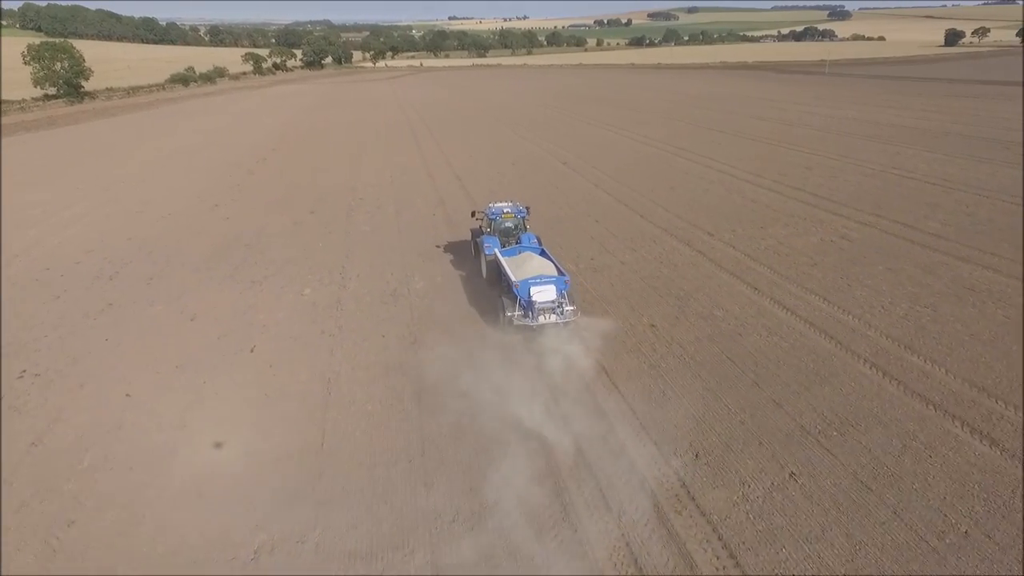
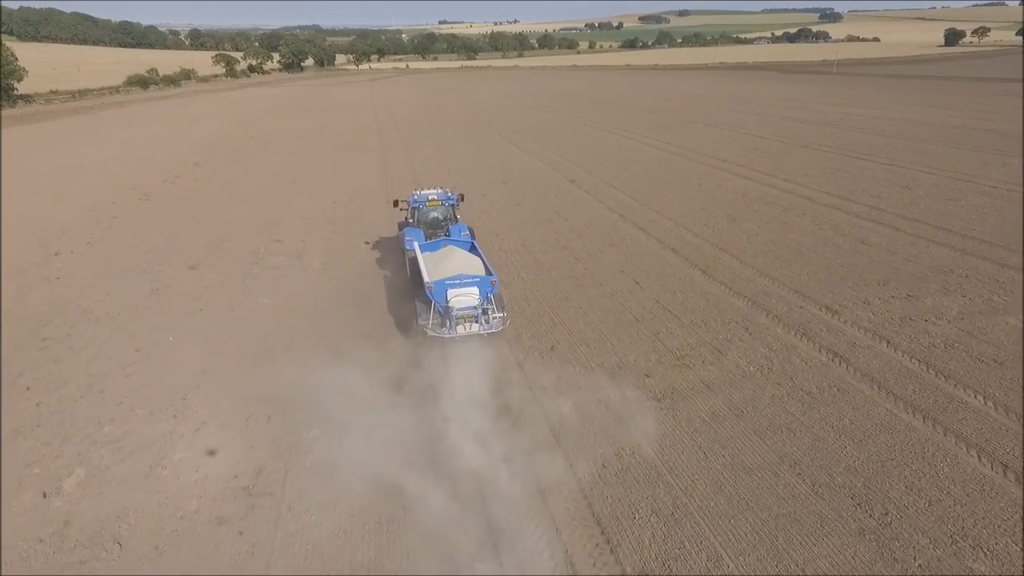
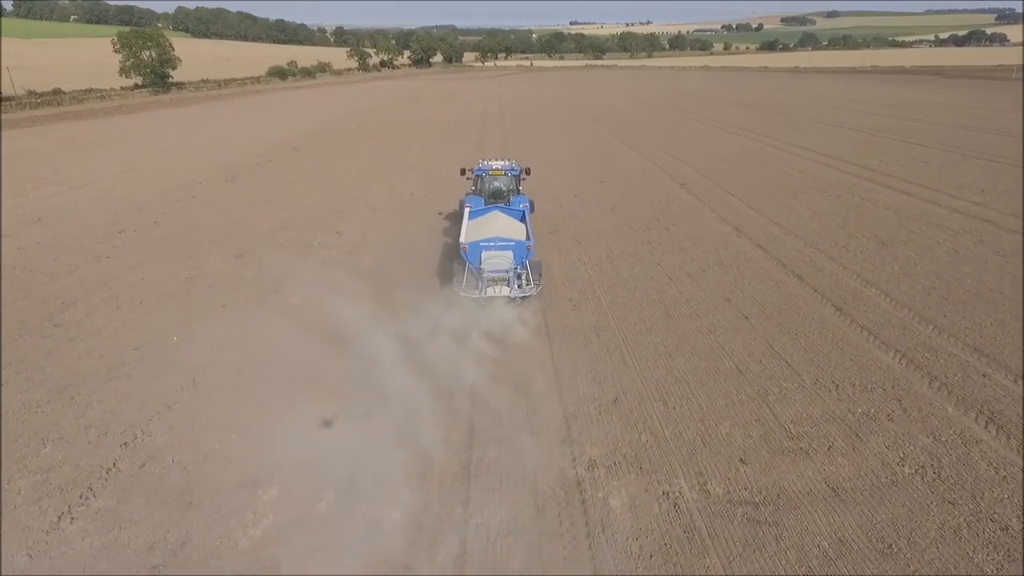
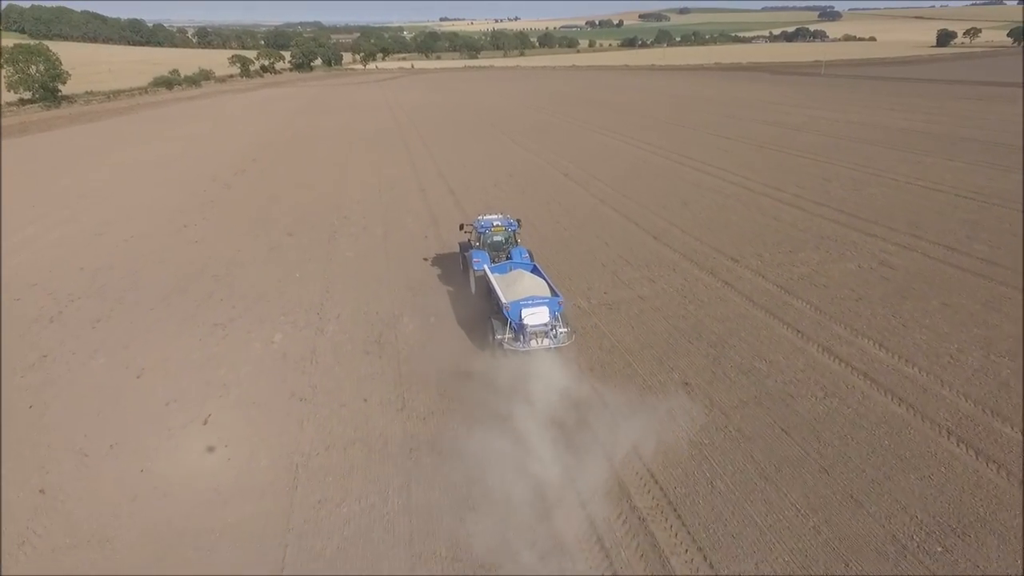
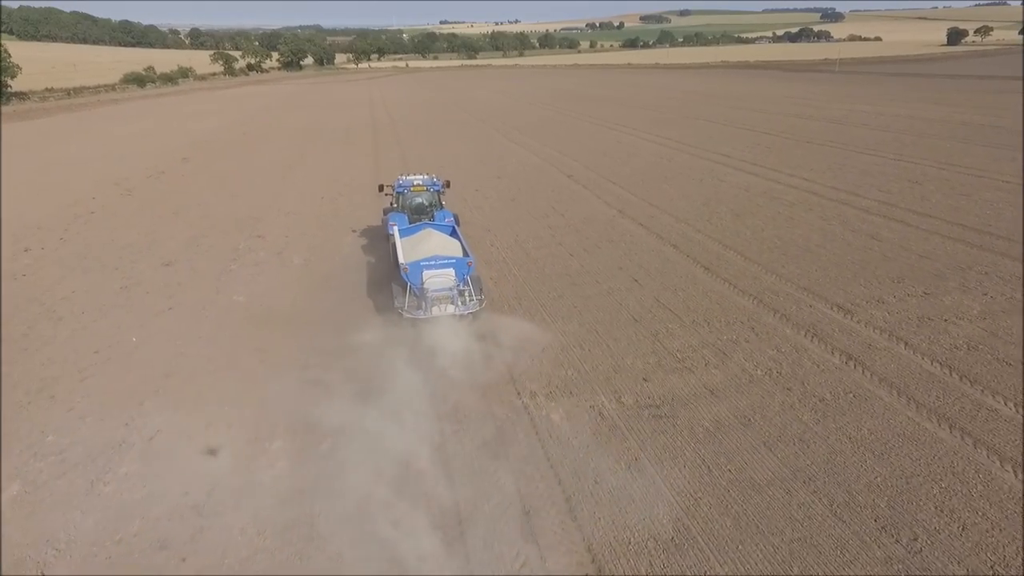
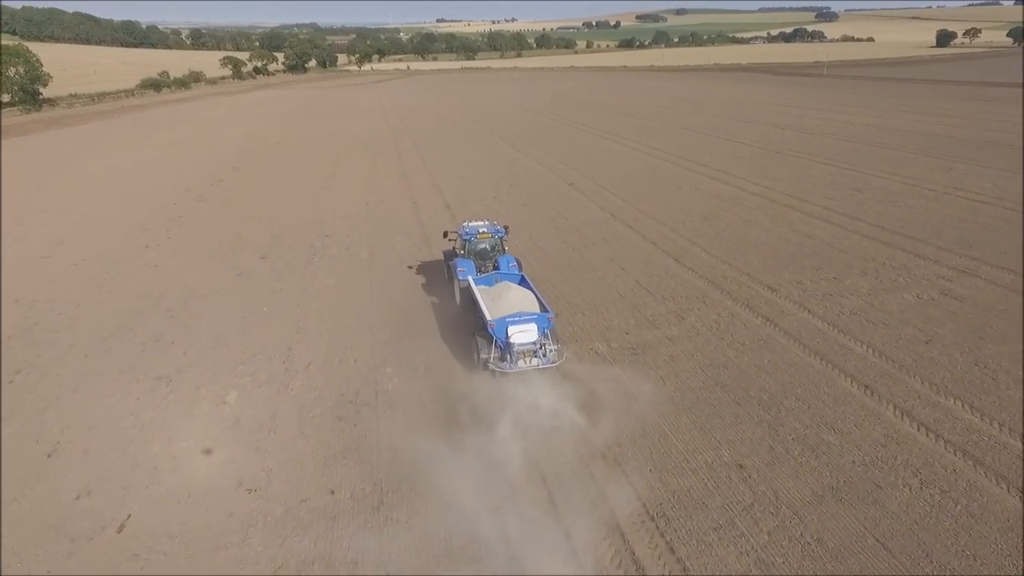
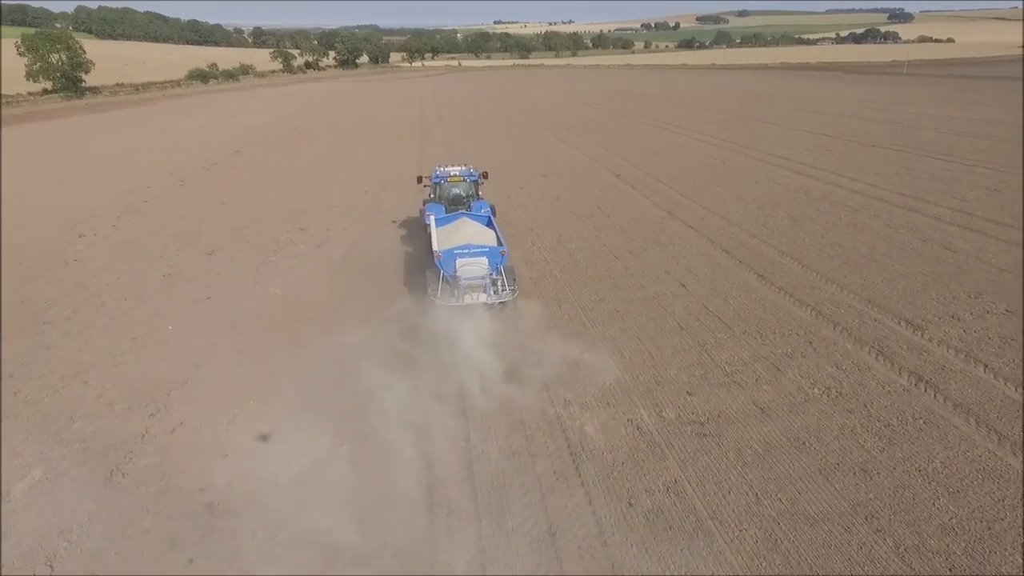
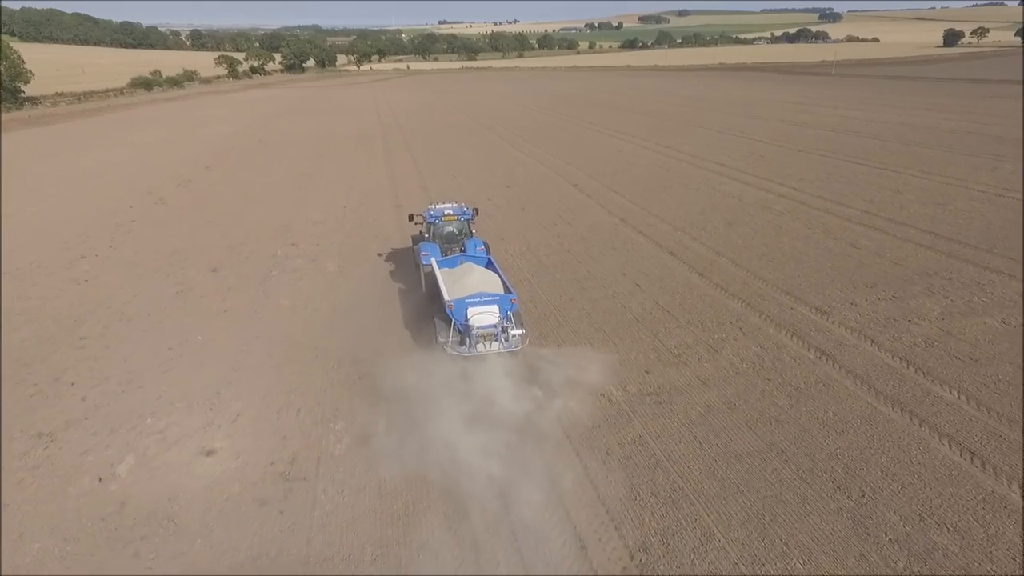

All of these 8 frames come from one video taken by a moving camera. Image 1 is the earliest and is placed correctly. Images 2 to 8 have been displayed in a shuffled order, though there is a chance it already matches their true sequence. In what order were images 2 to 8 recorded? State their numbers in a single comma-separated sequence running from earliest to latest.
4, 6, 8, 2, 5, 7, 3
